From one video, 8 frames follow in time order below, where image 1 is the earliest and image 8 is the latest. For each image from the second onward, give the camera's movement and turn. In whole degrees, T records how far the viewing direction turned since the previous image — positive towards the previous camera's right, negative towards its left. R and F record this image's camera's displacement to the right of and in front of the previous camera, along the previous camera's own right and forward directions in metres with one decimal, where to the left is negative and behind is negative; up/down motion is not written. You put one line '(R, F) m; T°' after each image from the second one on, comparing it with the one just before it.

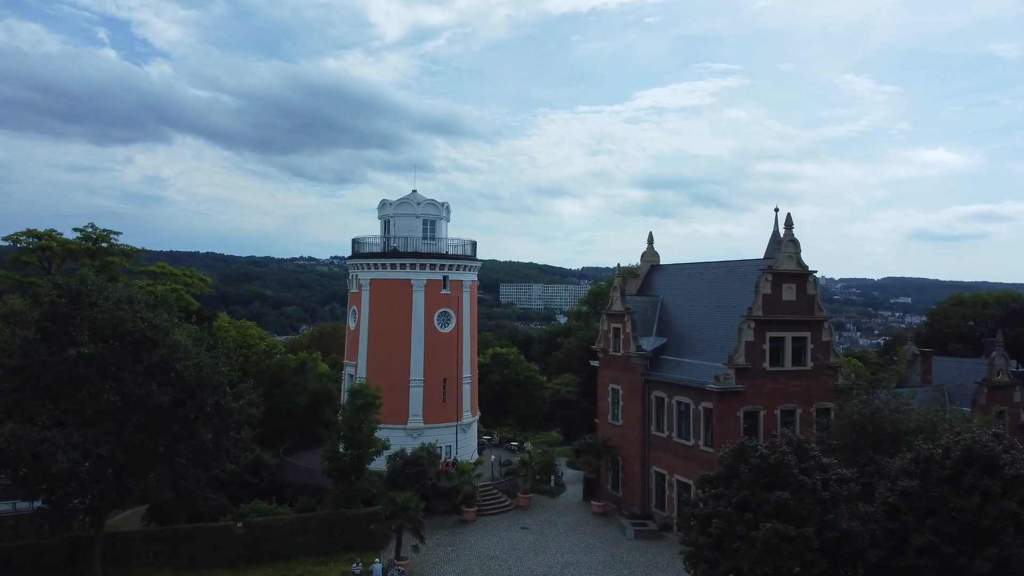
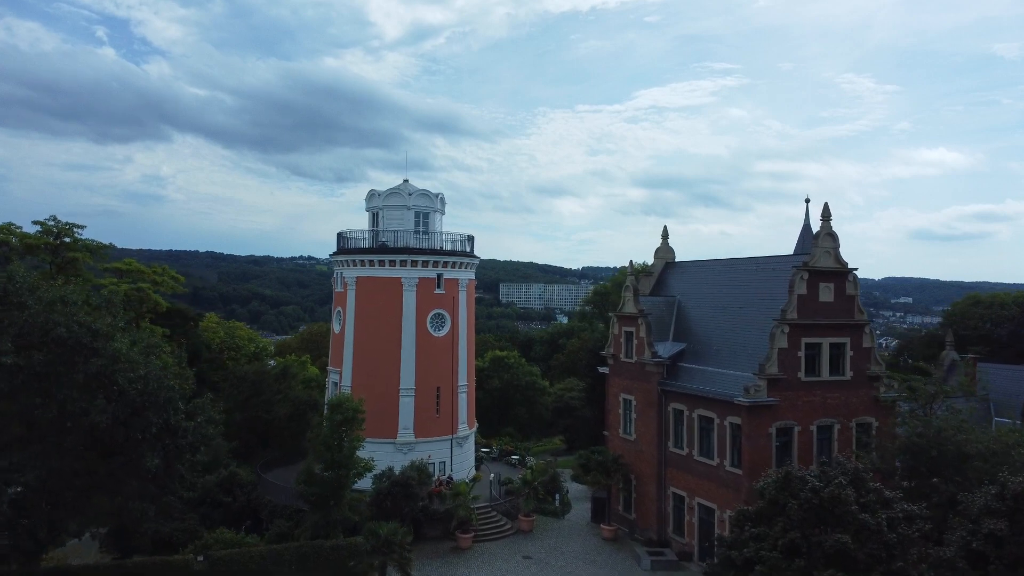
(-0.1, +3.6) m; 0°
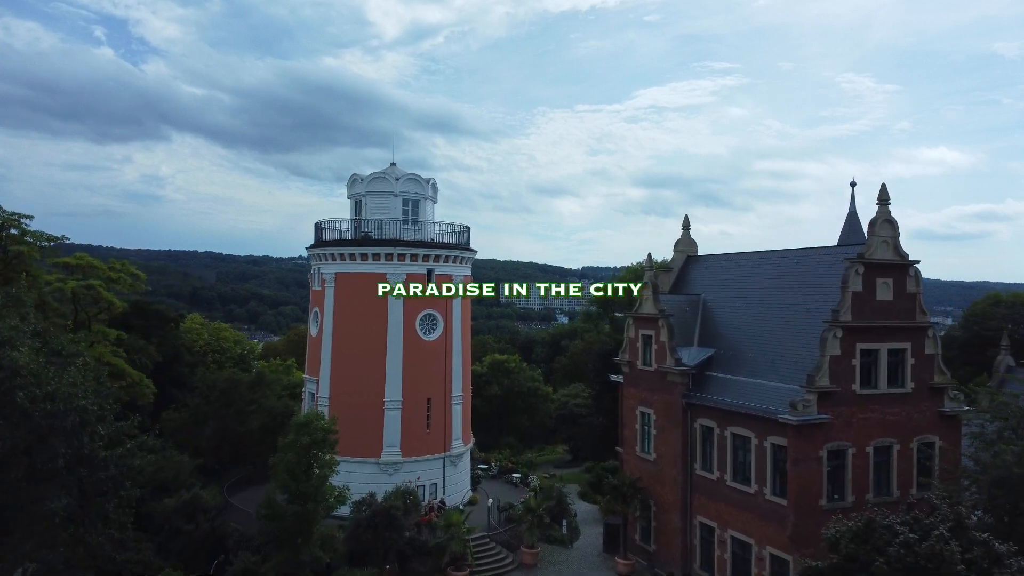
(-0.1, +4.2) m; 0°
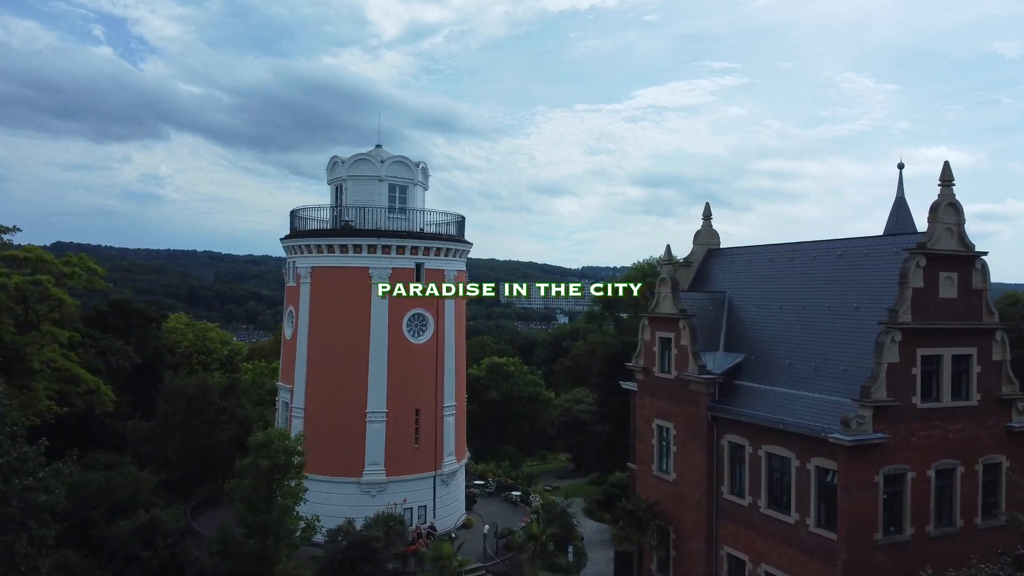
(0.0, +3.4) m; 0°
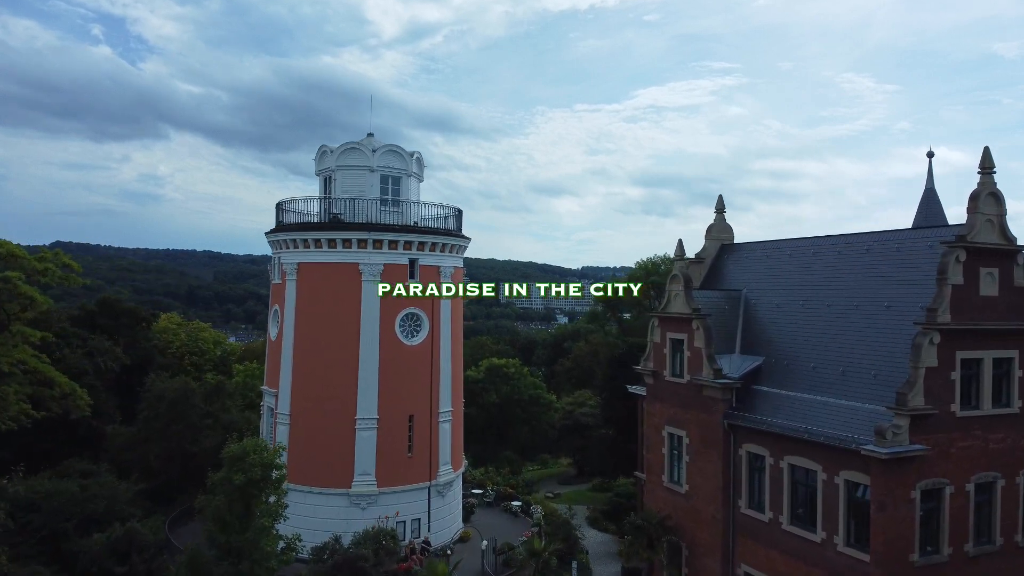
(0.0, +1.7) m; 0°
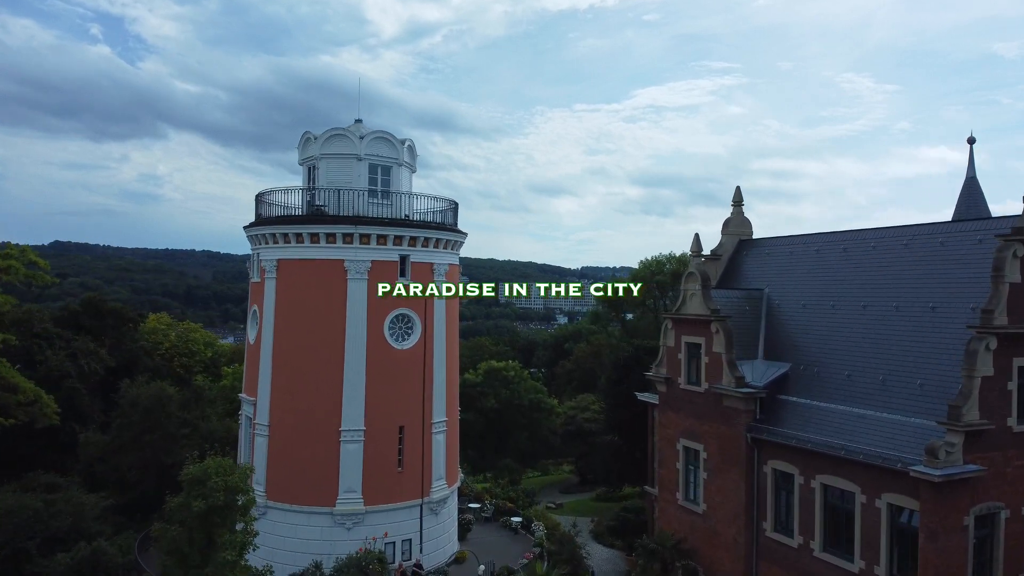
(0.0, +2.1) m; 0°
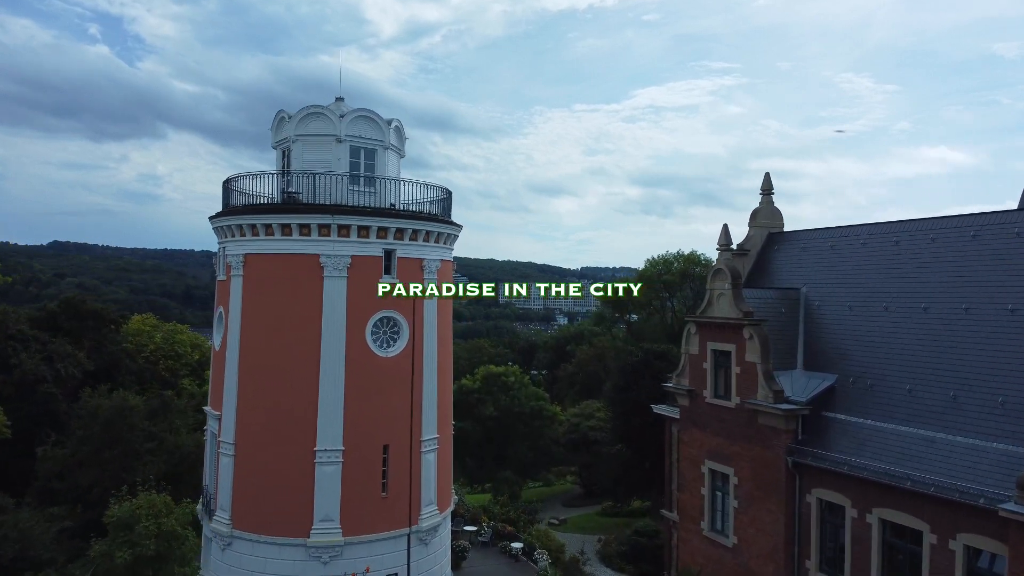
(0.0, +2.7) m; 0°
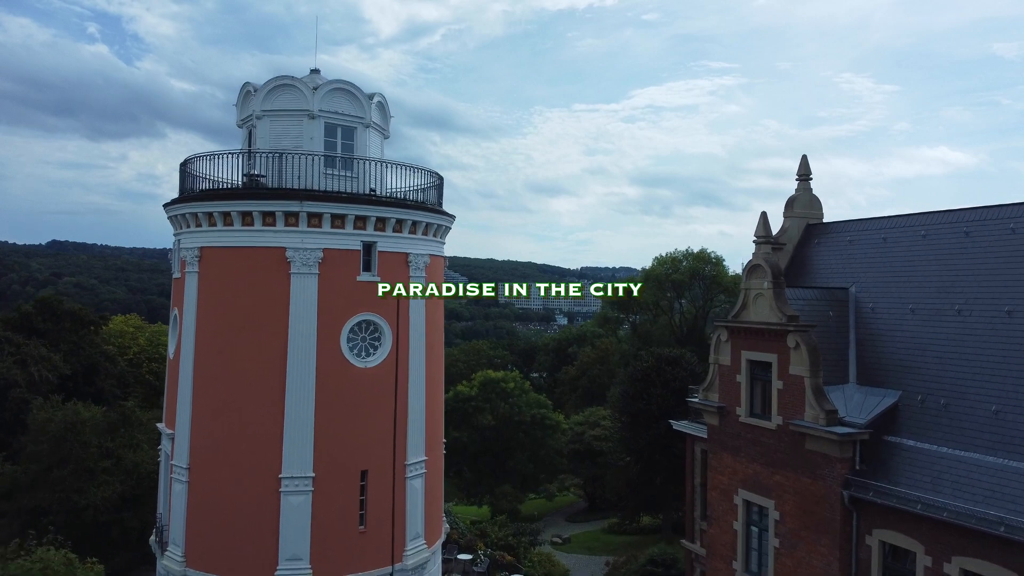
(0.0, +2.8) m; 0°
